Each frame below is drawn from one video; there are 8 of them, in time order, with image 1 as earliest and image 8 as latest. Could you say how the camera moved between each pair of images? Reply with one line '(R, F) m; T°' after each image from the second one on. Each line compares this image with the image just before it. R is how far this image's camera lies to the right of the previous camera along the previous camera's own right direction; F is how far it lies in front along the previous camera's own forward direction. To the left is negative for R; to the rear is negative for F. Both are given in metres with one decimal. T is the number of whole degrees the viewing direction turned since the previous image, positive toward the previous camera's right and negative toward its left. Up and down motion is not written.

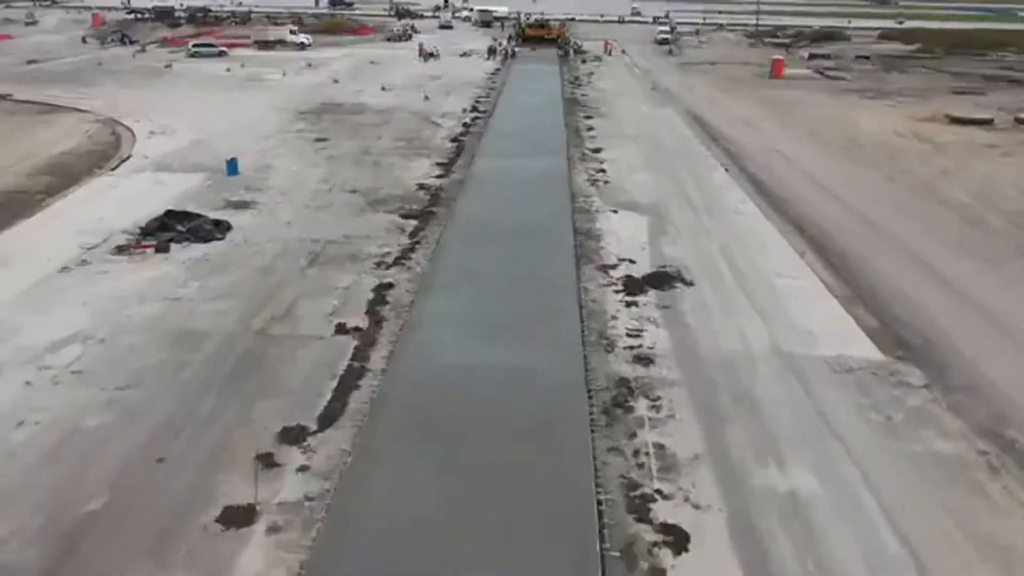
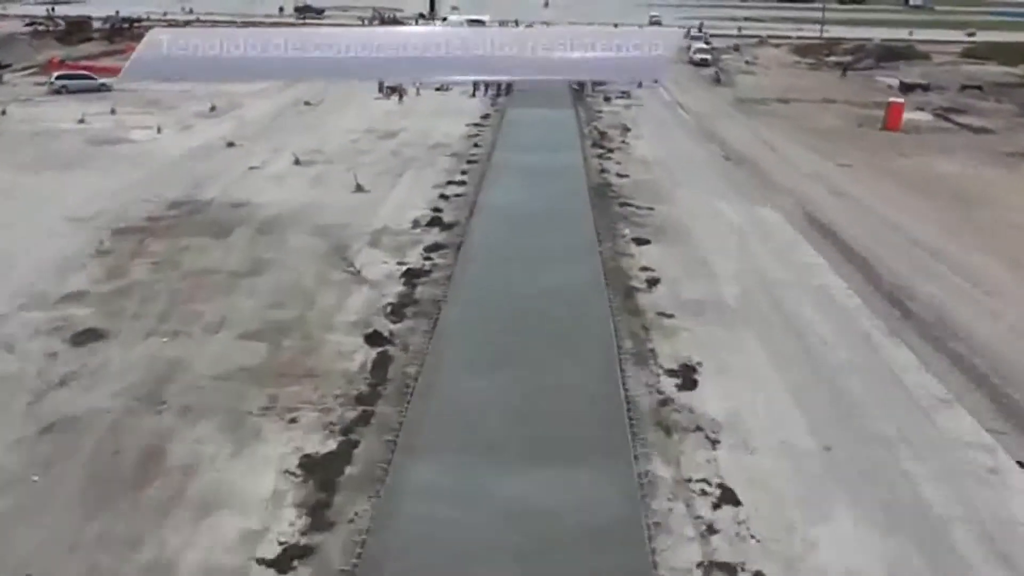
(+0.2, +16.2) m; 0°
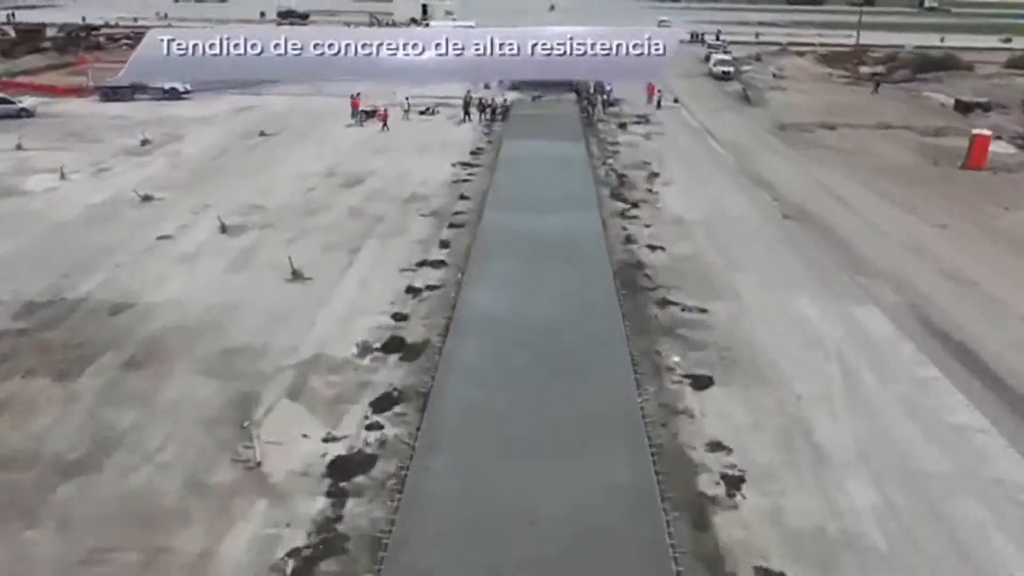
(+0.1, +6.6) m; 0°
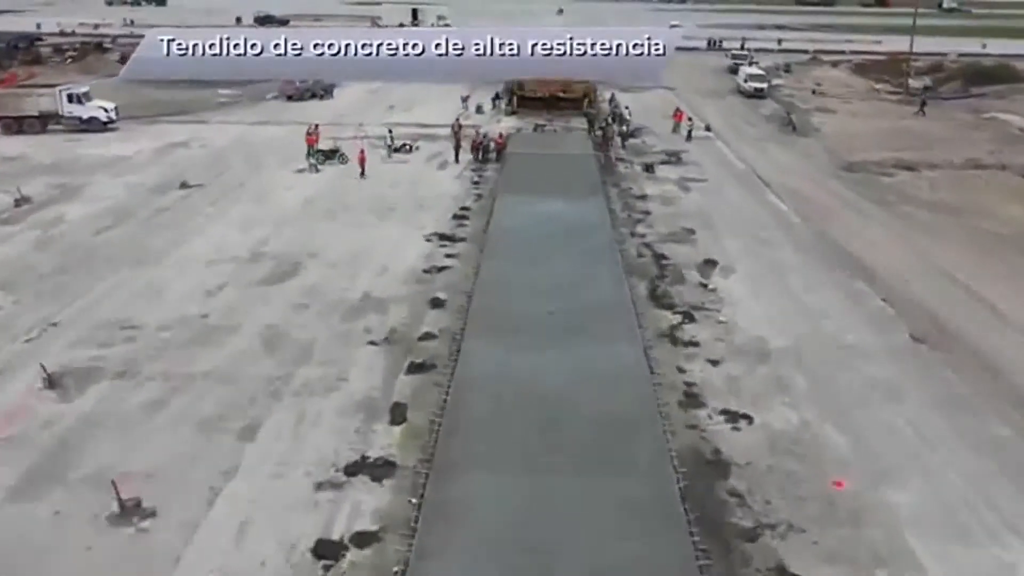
(+0.1, +7.4) m; 0°
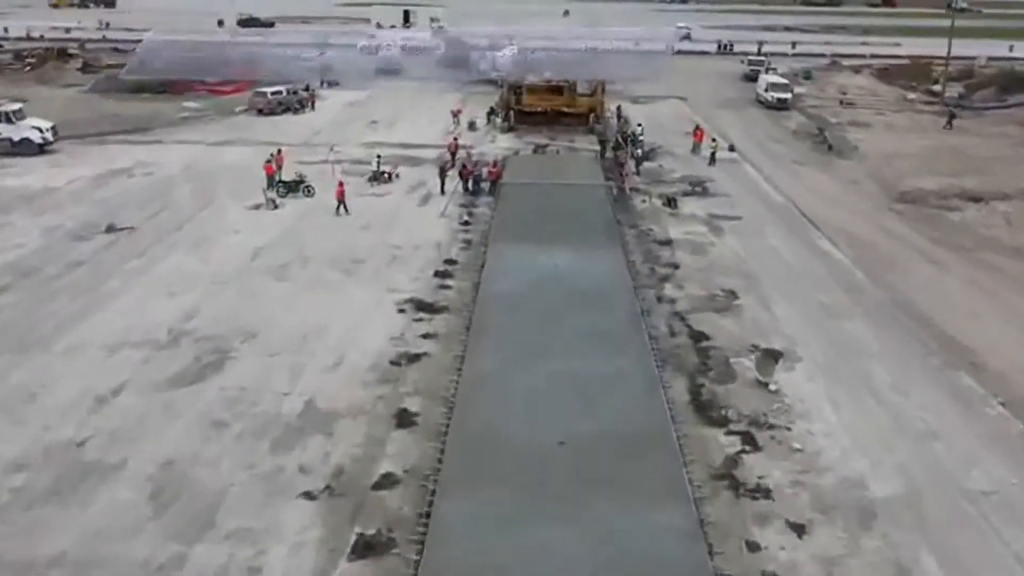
(+0.1, +4.3) m; 0°
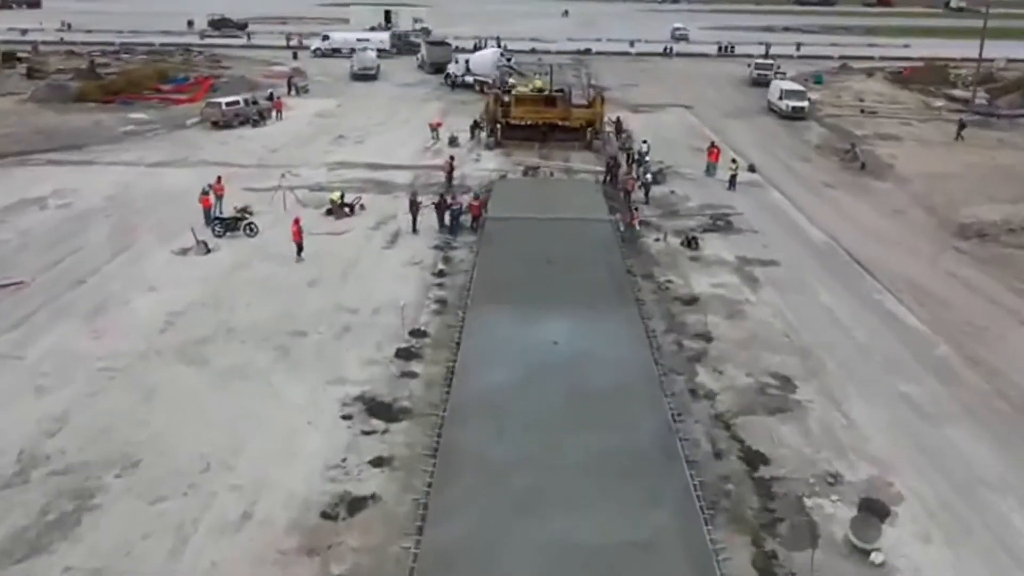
(+0.1, +4.1) m; +1°
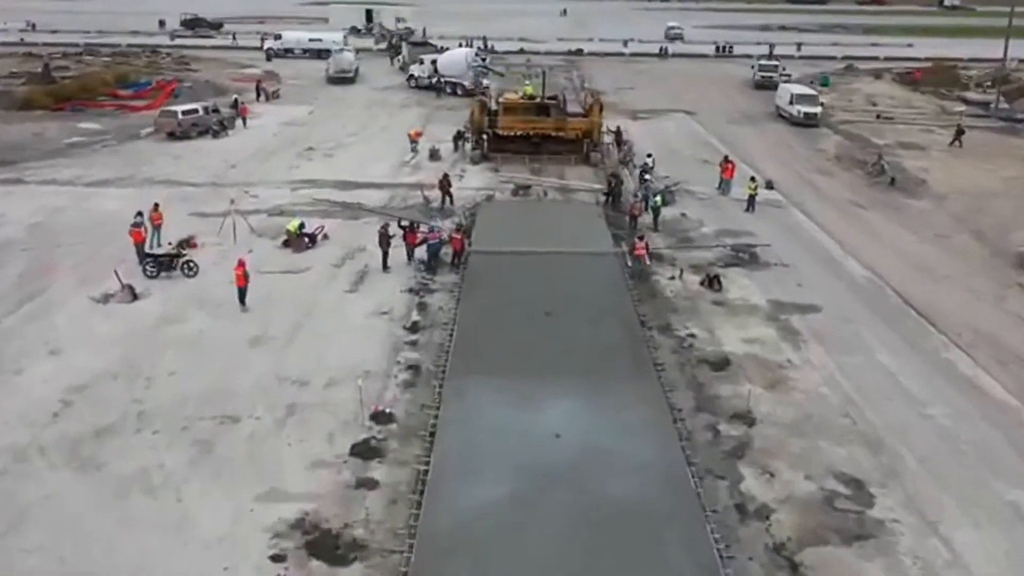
(0.0, +3.0) m; +1°
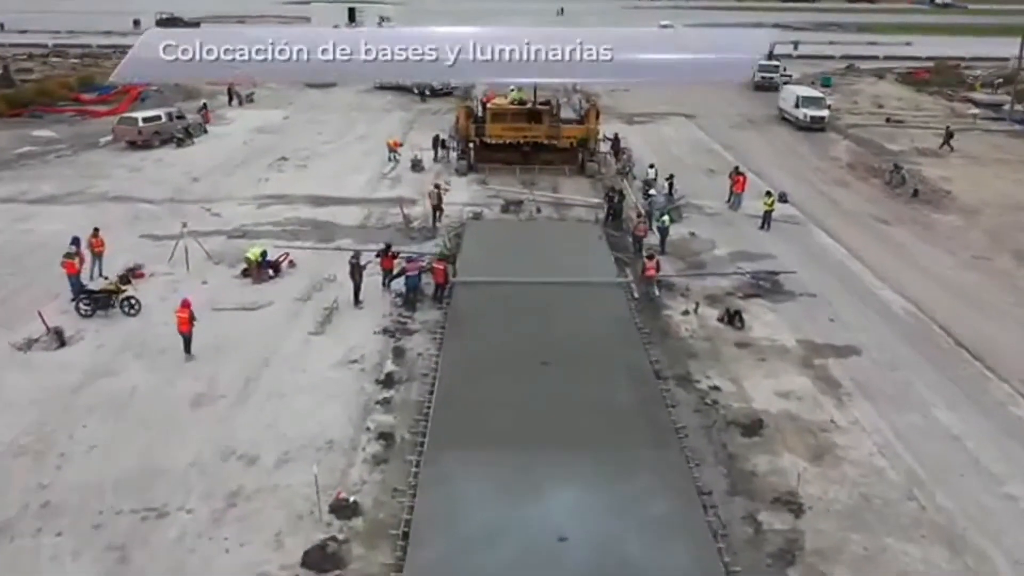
(0.0, +2.1) m; +1°
